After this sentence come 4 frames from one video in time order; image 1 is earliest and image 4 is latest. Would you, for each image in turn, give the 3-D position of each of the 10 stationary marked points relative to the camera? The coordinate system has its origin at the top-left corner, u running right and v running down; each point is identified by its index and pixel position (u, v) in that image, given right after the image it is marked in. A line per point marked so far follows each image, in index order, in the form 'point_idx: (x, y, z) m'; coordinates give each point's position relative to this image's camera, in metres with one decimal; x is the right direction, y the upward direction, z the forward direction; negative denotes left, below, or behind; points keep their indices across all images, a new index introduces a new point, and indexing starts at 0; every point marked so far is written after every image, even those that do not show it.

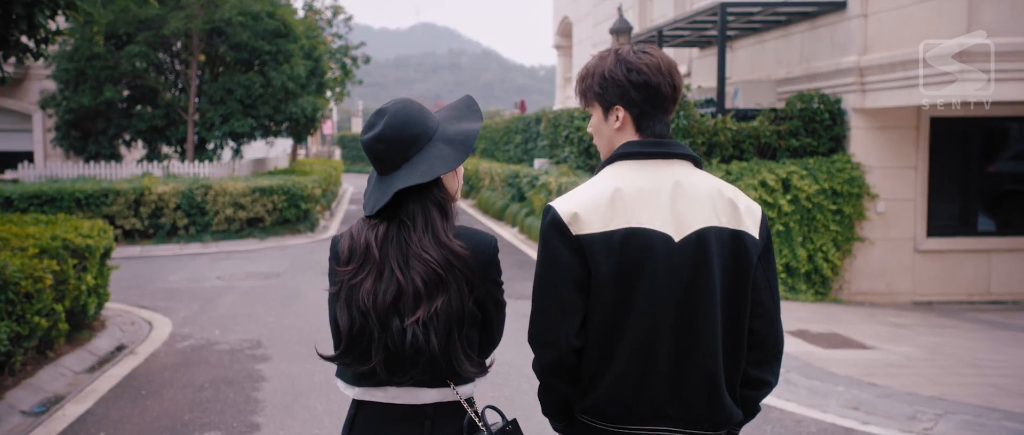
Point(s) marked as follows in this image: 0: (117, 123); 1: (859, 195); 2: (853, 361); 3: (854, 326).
0: (-9.0, +2.2, +19.0) m
1: (+4.4, +0.3, +10.6) m
2: (+2.8, -1.2, +6.7) m
3: (+3.5, -1.1, +8.6) m
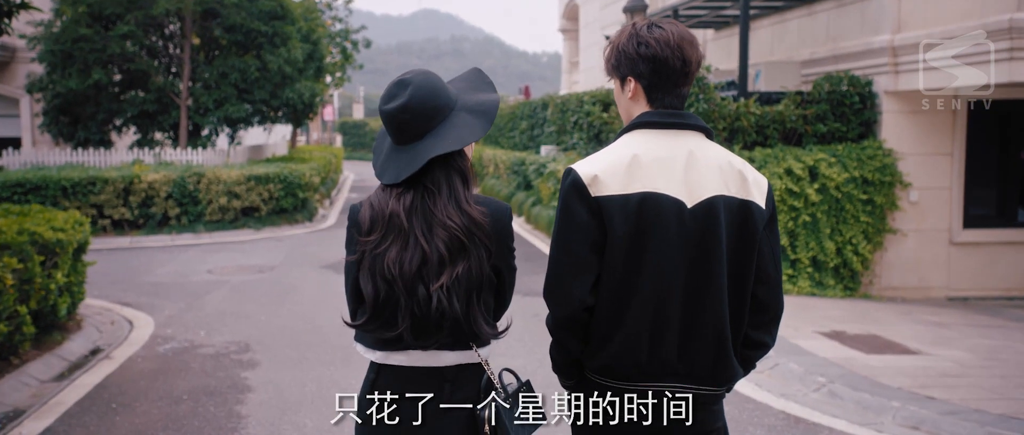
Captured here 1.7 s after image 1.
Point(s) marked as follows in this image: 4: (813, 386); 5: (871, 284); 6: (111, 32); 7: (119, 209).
0: (-8.9, +2.4, +18.3) m
1: (+4.5, +0.4, +9.9) m
2: (+2.8, -1.1, +6.1) m
3: (+3.6, -1.0, +7.9) m
4: (+2.1, -1.2, +5.7) m
5: (+4.4, -0.8, +10.1) m
6: (-8.3, +3.9, +17.3) m
7: (-7.0, +0.2, +15.0) m
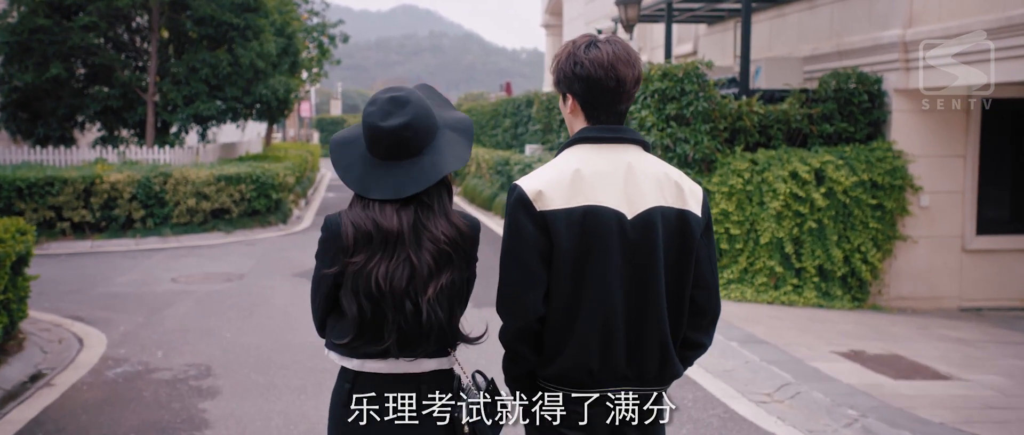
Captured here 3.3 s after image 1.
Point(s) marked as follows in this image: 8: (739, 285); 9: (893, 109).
0: (-9.3, +2.4, +17.4) m
1: (+4.3, +0.3, +9.3) m
2: (+2.8, -1.2, +5.5) m
3: (+3.5, -1.1, +7.3) m
4: (+2.0, -1.2, +5.1) m
5: (+4.2, -0.9, +9.6) m
6: (-8.7, +3.8, +16.4) m
7: (-7.3, +0.1, +14.1) m
8: (+2.5, -0.8, +9.3) m
9: (+4.3, +1.2, +9.4) m
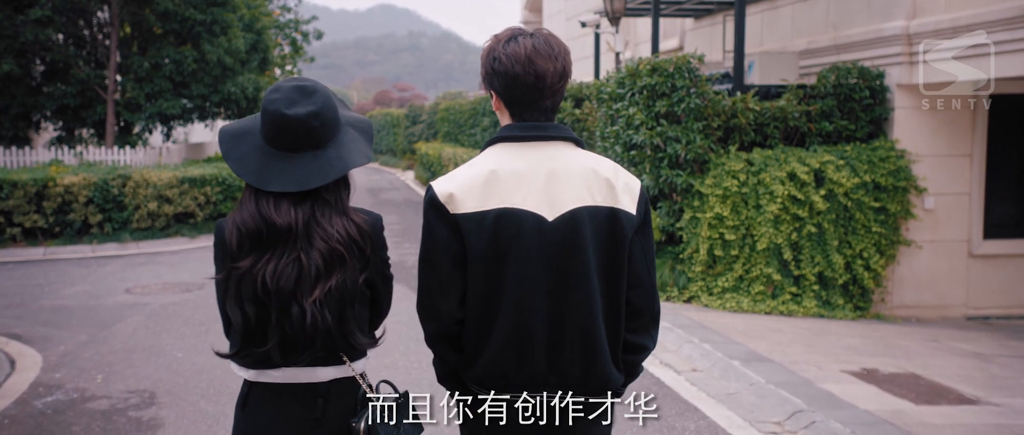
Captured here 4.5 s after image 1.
0: (-9.7, +2.3, +16.5) m
1: (+4.1, +0.3, +8.7) m
2: (+2.7, -1.2, +4.9) m
3: (+3.4, -1.1, +6.7) m
4: (+1.9, -1.3, +4.4) m
5: (+4.0, -0.9, +9.0) m
6: (-9.1, +3.7, +15.6) m
7: (-7.6, 0.0, +13.3) m
8: (+2.3, -0.8, +8.7) m
9: (+4.1, +1.2, +8.9) m
